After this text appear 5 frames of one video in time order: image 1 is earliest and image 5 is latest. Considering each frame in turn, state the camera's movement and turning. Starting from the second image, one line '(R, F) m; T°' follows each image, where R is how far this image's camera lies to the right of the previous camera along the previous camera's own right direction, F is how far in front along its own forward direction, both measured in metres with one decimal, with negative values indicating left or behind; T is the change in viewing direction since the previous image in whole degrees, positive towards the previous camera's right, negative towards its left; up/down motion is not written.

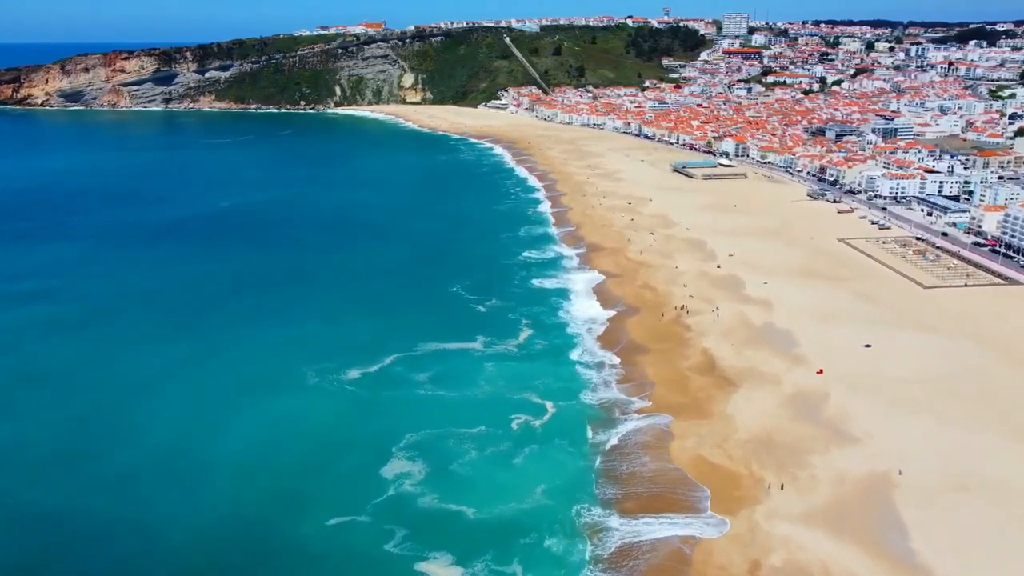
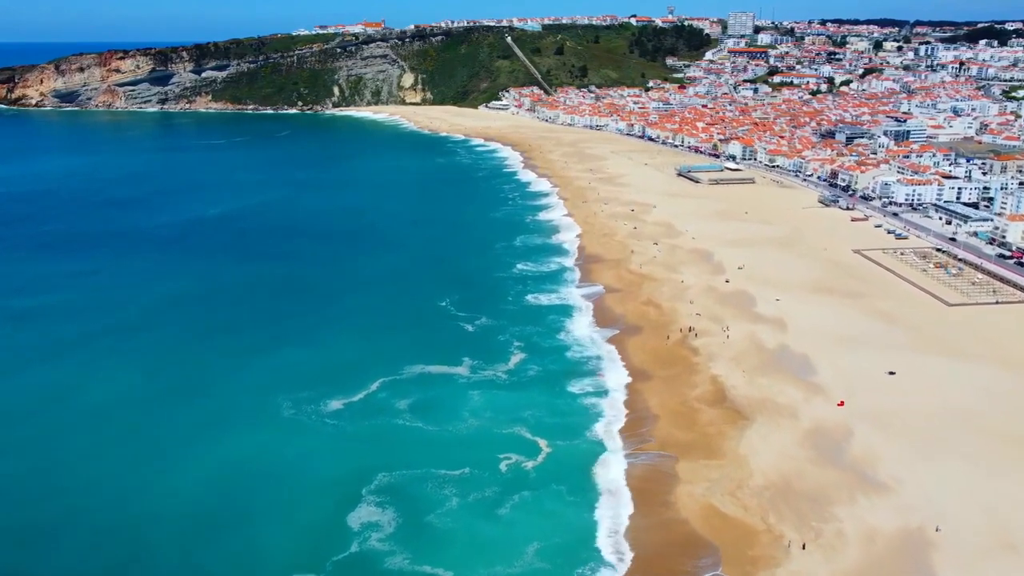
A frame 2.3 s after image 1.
(+0.5, +2.7) m; 0°
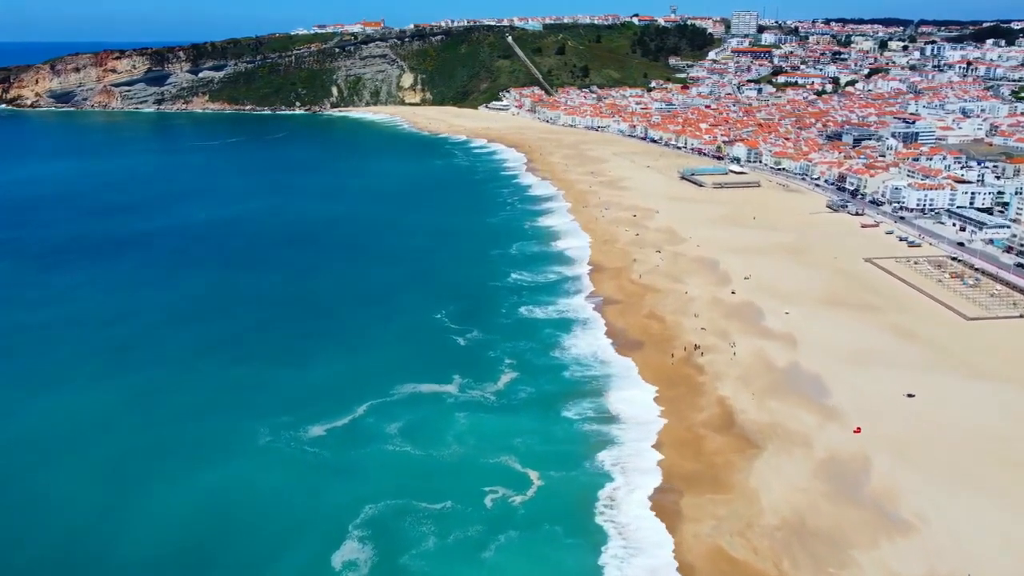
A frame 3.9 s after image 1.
(+0.3, +1.9) m; 0°
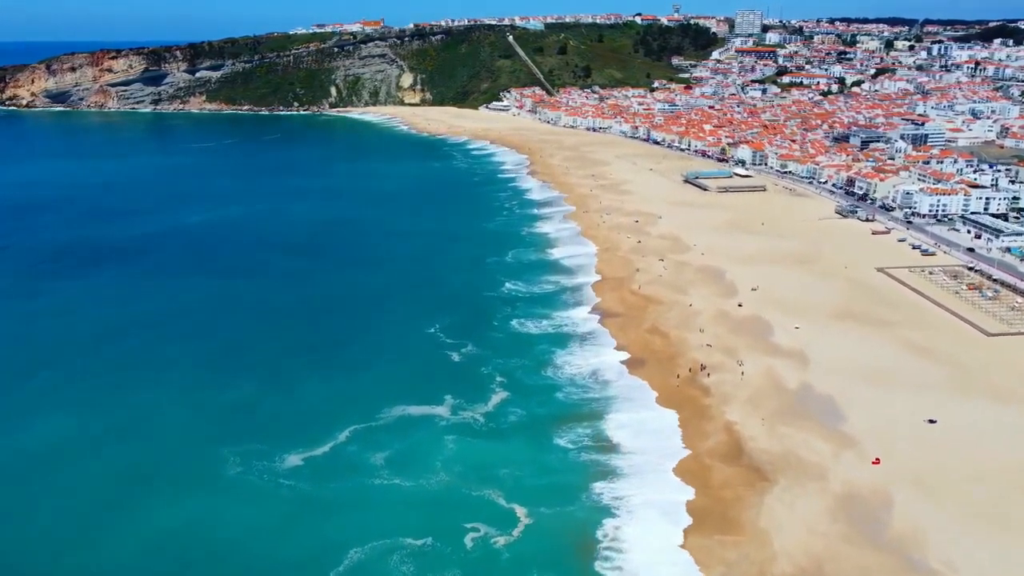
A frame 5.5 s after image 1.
(+0.4, +1.9) m; 0°
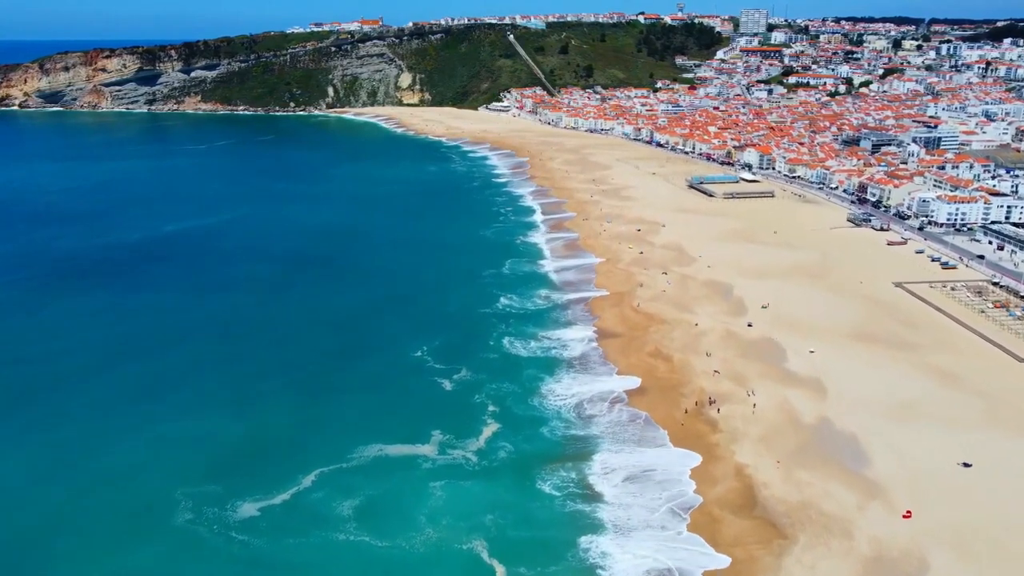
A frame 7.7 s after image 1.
(+0.5, +2.7) m; 0°
